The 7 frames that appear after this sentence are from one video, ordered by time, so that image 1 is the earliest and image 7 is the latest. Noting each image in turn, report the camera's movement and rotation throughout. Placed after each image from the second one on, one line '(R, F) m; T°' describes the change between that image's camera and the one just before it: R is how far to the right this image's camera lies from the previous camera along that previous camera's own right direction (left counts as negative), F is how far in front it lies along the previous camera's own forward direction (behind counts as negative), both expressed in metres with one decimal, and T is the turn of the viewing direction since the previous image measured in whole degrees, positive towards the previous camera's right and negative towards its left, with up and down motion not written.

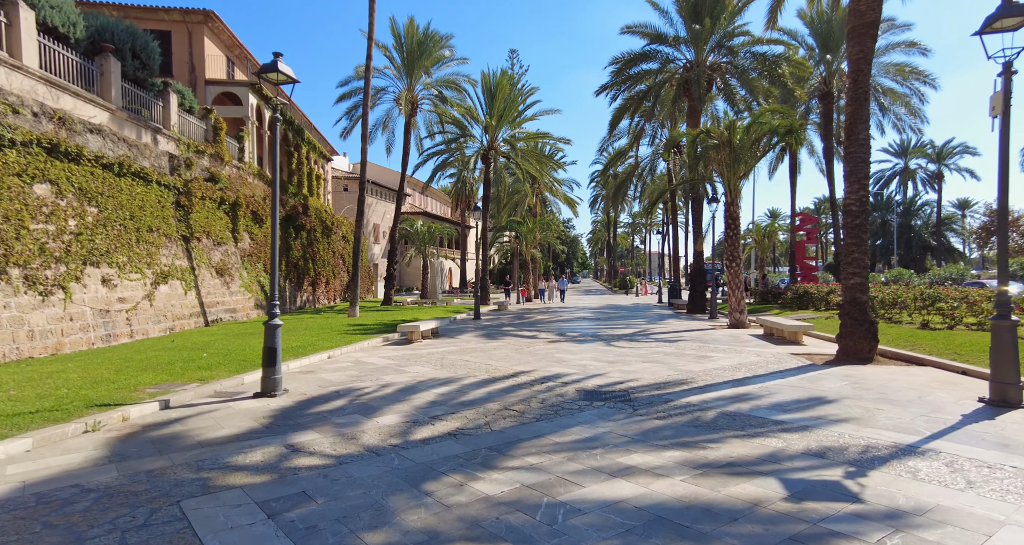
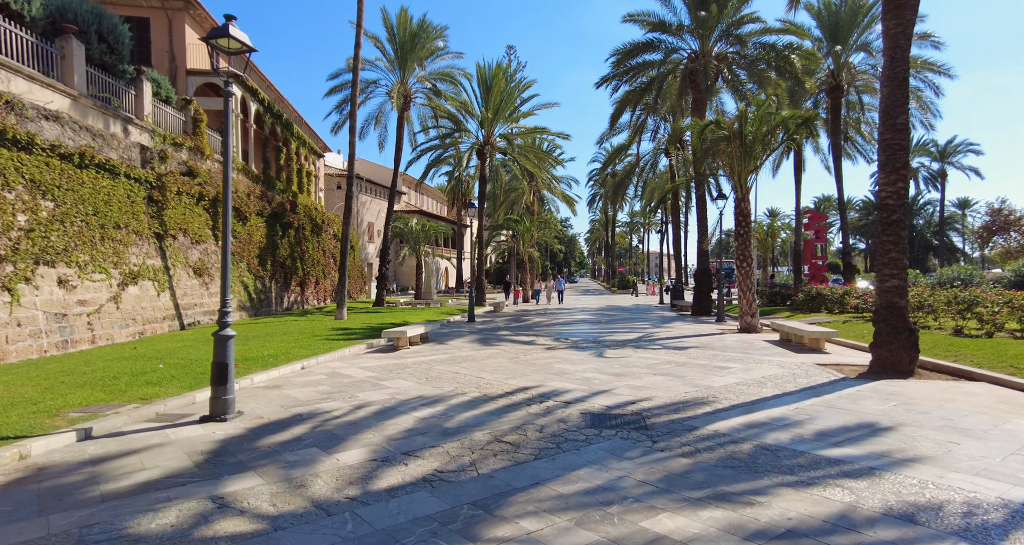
(0.0, +1.1) m; 0°
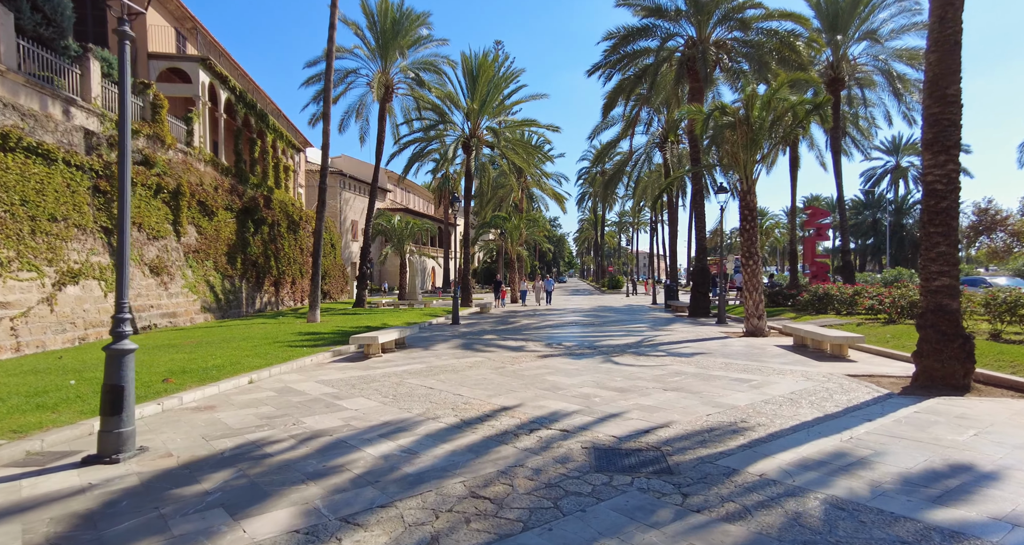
(0.0, +1.4) m; +1°
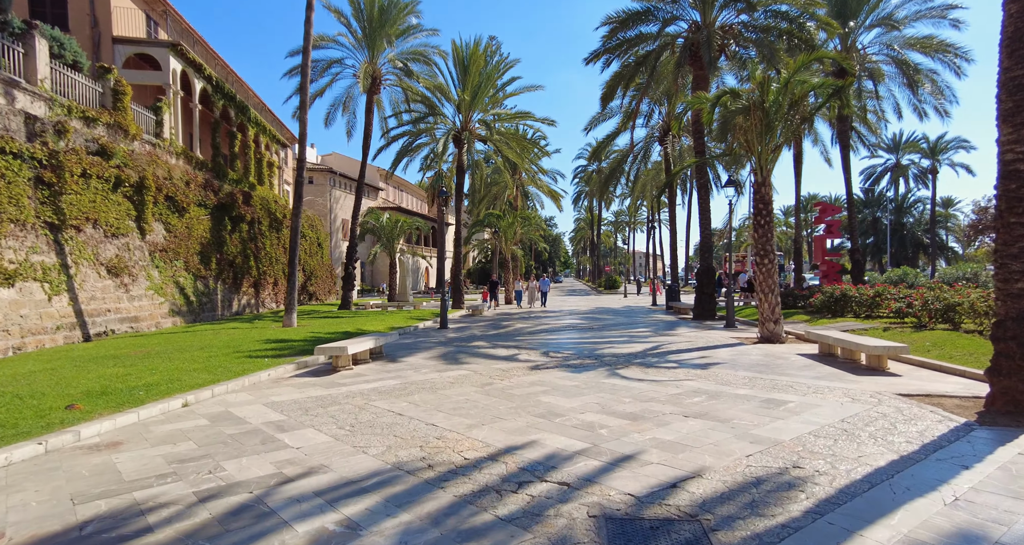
(+0.1, +1.4) m; 0°
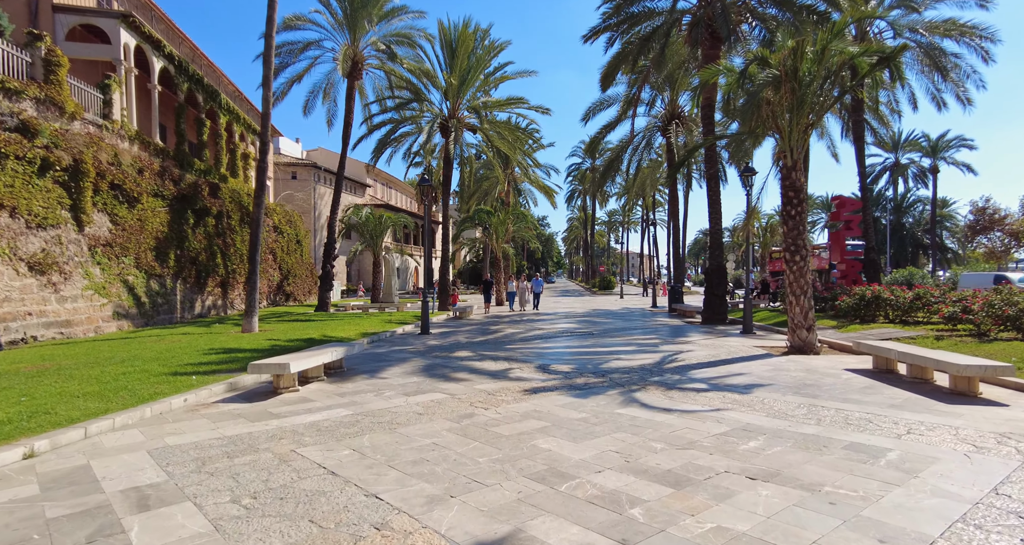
(+0.1, +2.0) m; +1°
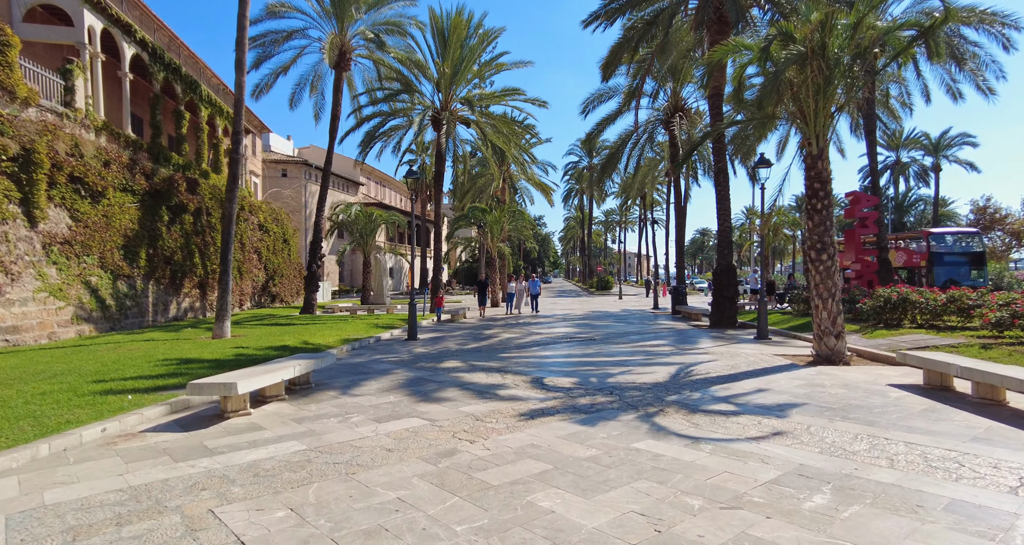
(0.0, +1.3) m; 0°
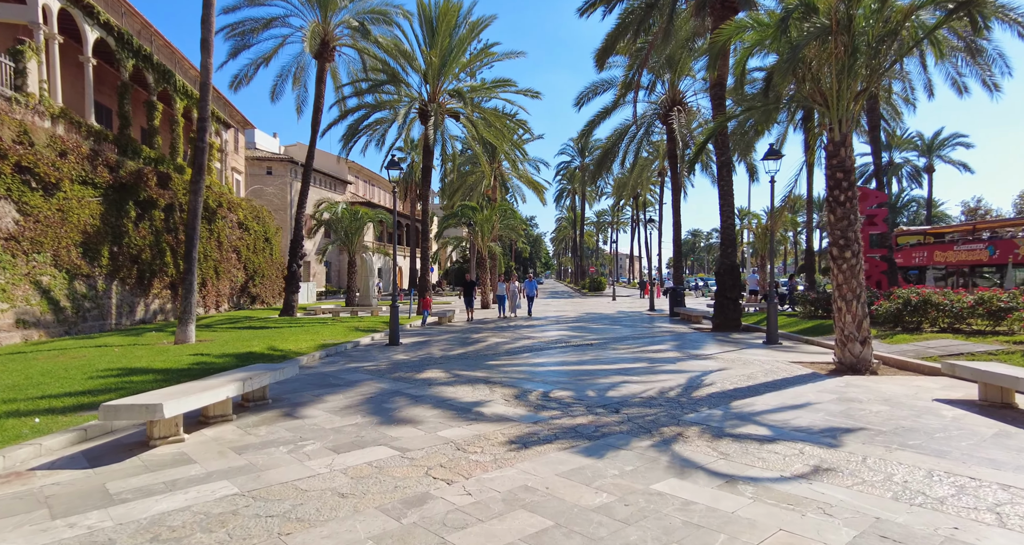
(0.0, +1.1) m; +1°
